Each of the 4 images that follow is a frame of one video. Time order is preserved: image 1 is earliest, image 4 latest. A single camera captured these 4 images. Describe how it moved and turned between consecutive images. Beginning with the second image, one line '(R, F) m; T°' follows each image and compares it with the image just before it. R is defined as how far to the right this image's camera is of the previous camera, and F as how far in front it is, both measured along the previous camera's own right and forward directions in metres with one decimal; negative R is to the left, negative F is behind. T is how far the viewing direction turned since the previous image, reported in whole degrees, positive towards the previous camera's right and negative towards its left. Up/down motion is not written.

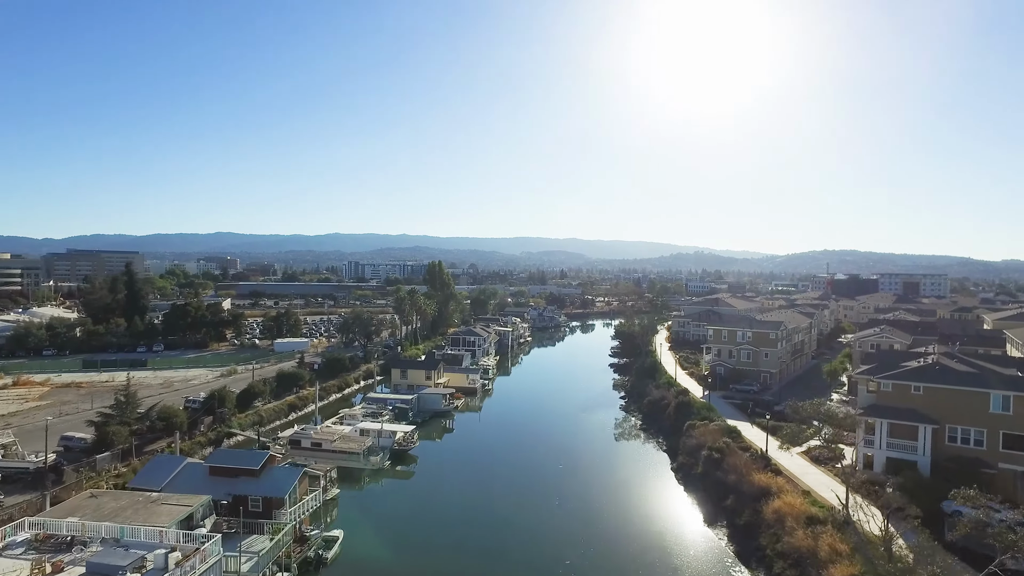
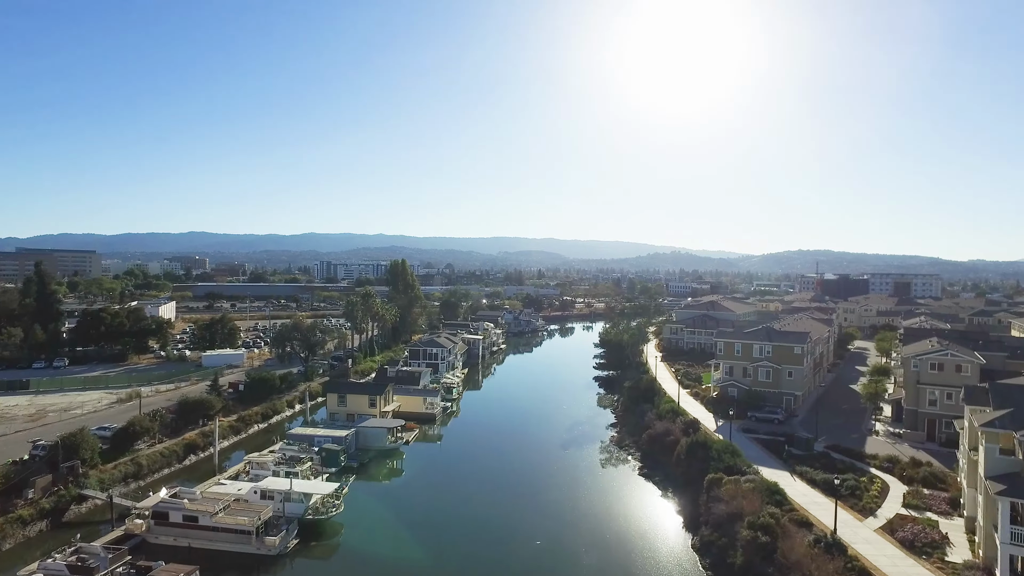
(+0.5, +6.5) m; +2°
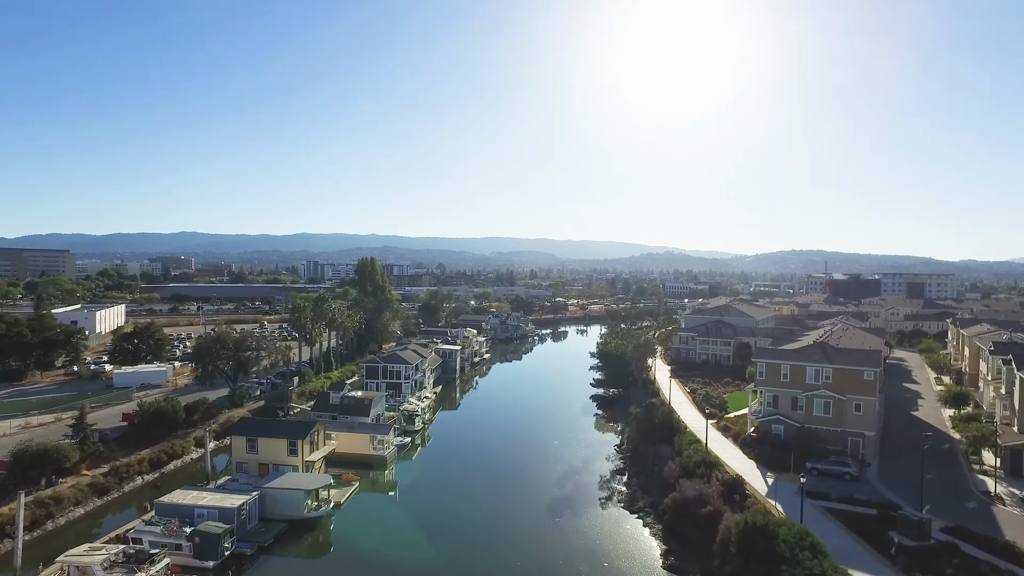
(+0.7, +7.2) m; +1°
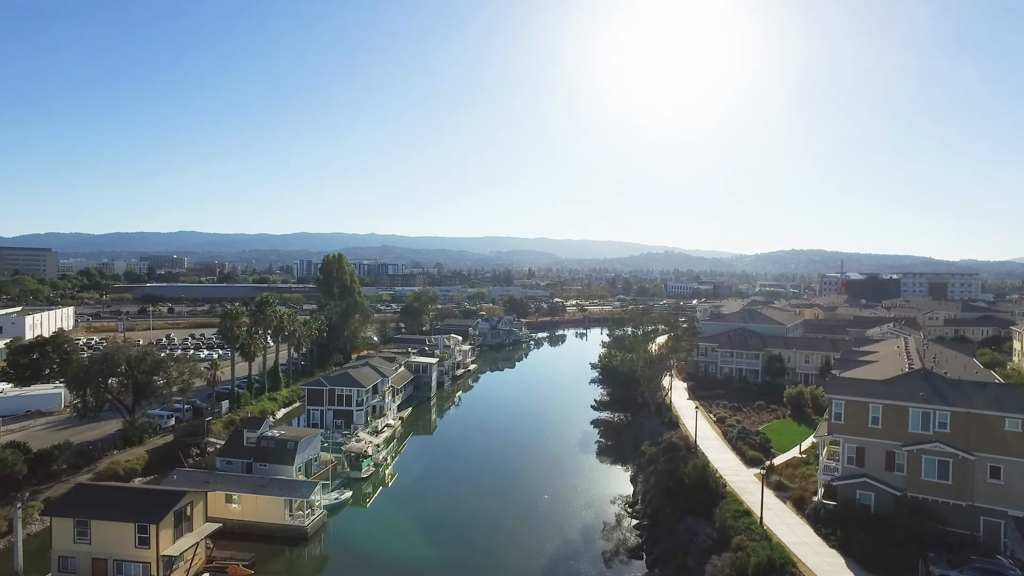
(+0.8, +6.8) m; 0°
